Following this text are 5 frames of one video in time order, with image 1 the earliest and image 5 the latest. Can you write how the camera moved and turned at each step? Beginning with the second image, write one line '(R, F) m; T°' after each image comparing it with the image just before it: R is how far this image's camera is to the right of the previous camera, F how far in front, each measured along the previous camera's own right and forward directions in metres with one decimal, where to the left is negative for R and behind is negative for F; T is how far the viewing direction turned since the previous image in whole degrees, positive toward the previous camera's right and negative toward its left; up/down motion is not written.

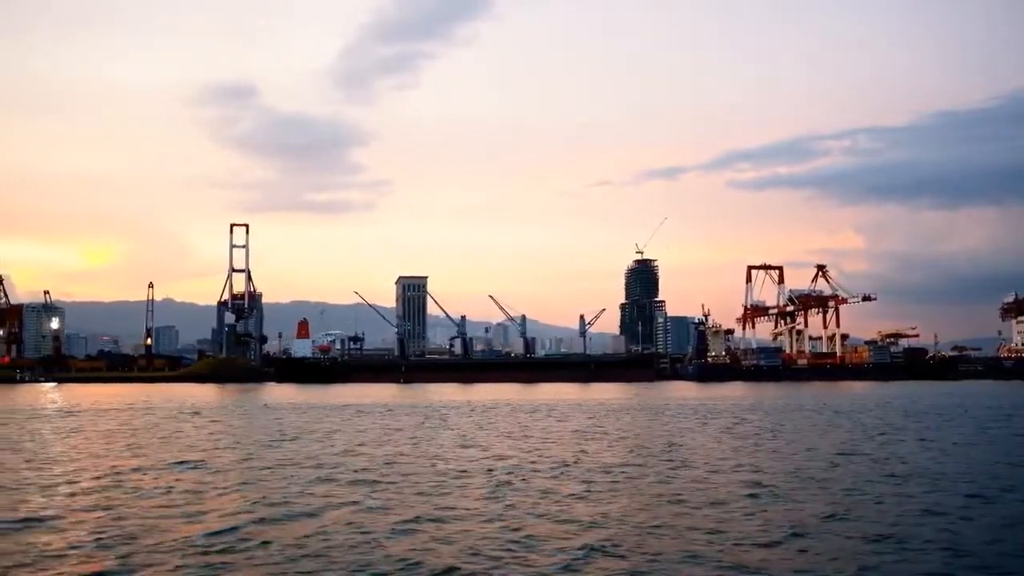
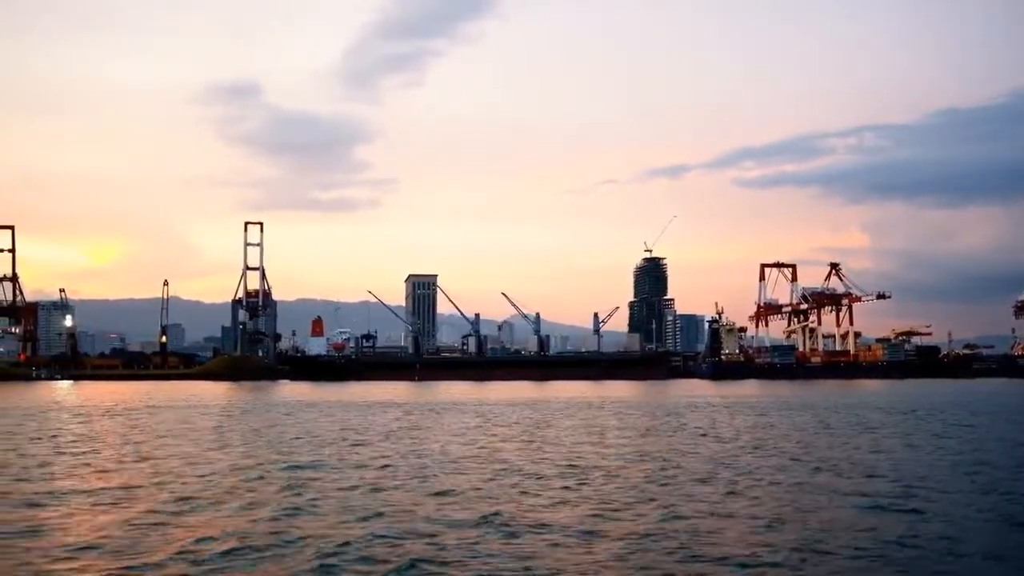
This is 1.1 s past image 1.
(-0.8, 0.0) m; 0°
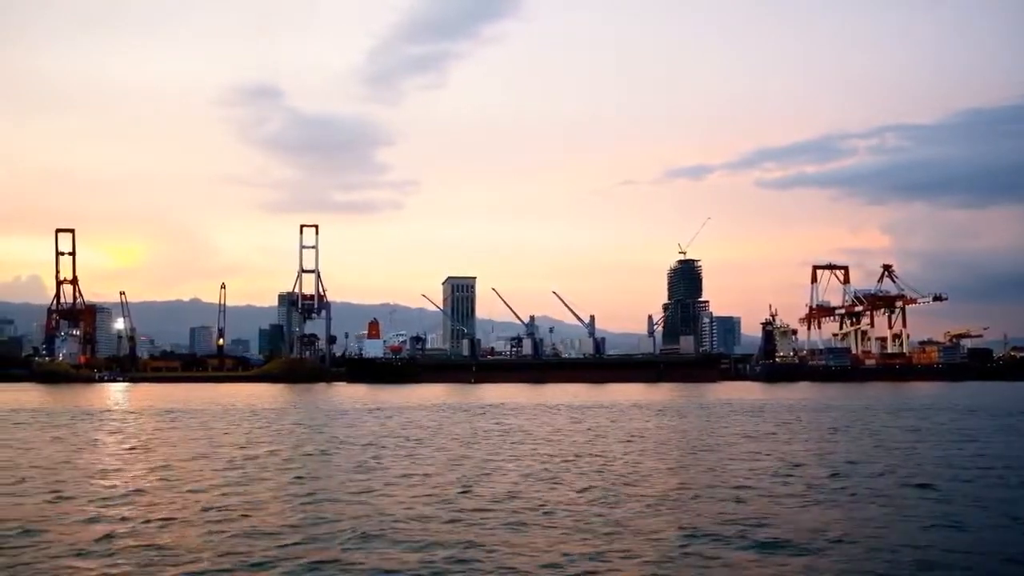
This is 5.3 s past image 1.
(-3.2, 0.0) m; -1°
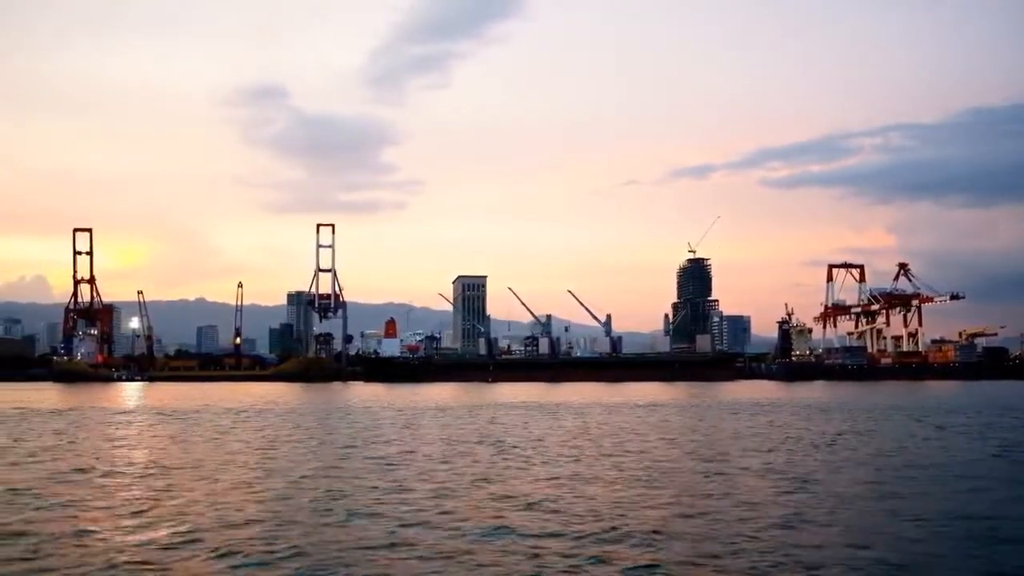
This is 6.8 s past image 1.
(-1.2, 0.0) m; 0°
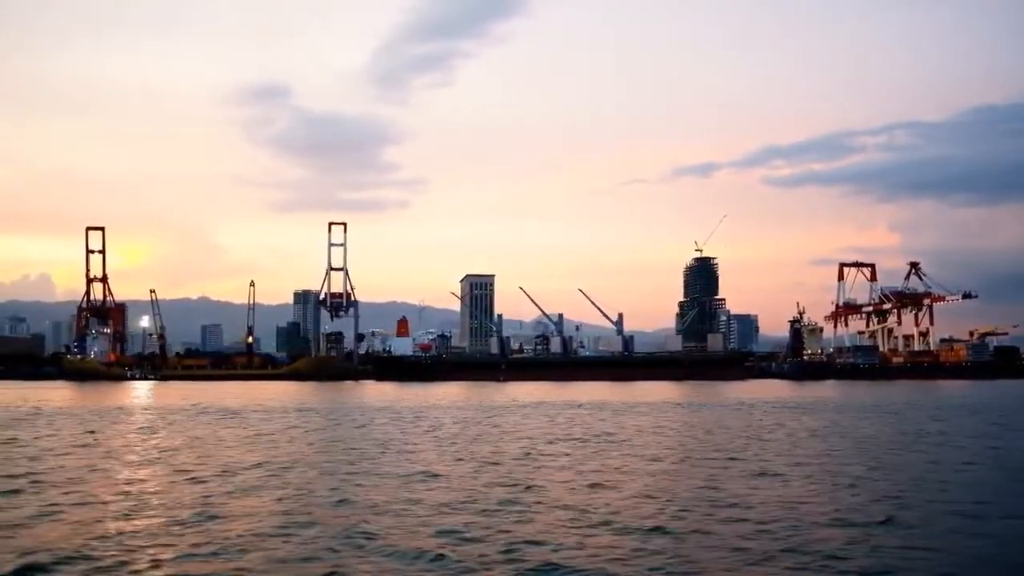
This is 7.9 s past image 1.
(-0.8, 0.0) m; 0°
